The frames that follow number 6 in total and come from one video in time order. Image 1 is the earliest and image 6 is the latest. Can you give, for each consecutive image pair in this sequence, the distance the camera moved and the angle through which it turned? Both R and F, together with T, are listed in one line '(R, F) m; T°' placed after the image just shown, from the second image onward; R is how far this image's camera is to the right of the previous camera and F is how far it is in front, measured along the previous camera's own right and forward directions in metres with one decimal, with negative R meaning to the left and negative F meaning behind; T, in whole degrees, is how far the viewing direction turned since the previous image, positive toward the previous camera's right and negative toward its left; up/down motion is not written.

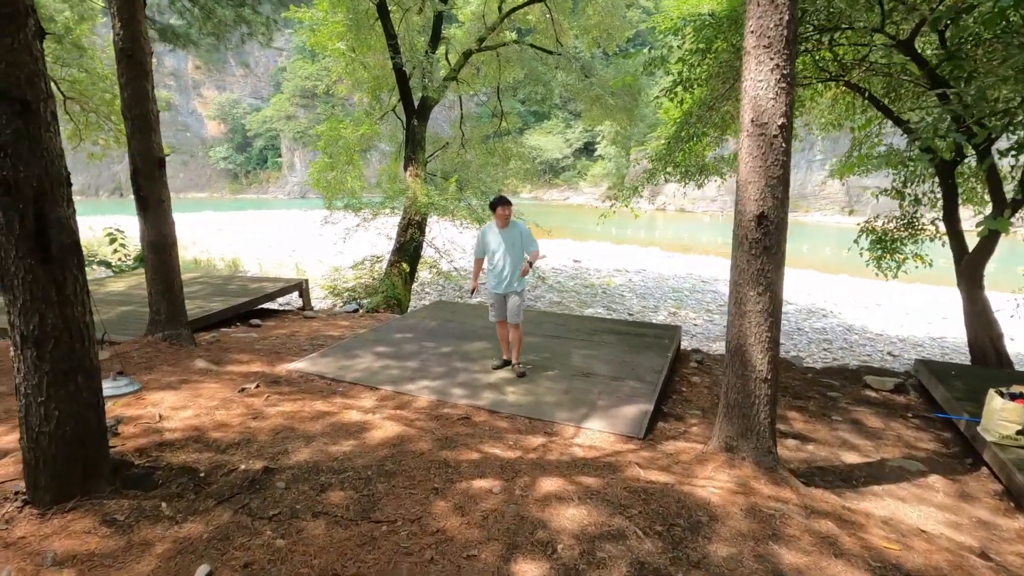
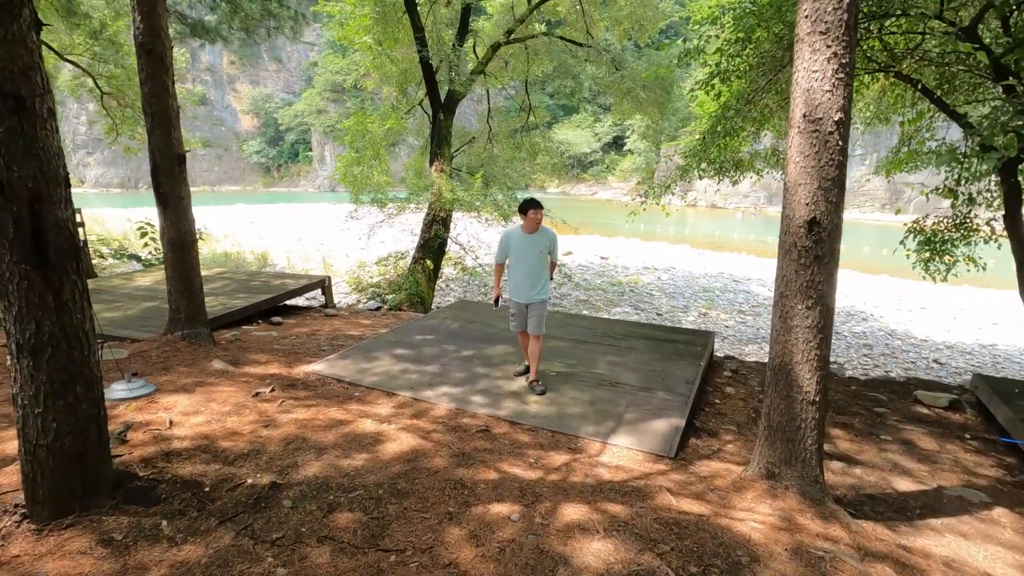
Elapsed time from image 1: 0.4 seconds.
(0.0, +0.2) m; -3°
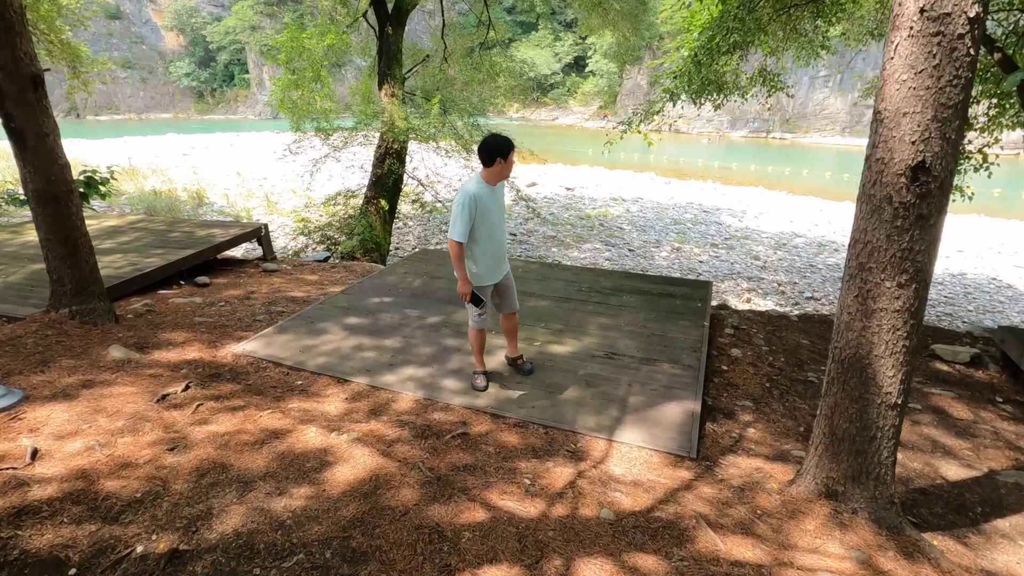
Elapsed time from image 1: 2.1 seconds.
(-0.1, +0.7) m; +4°
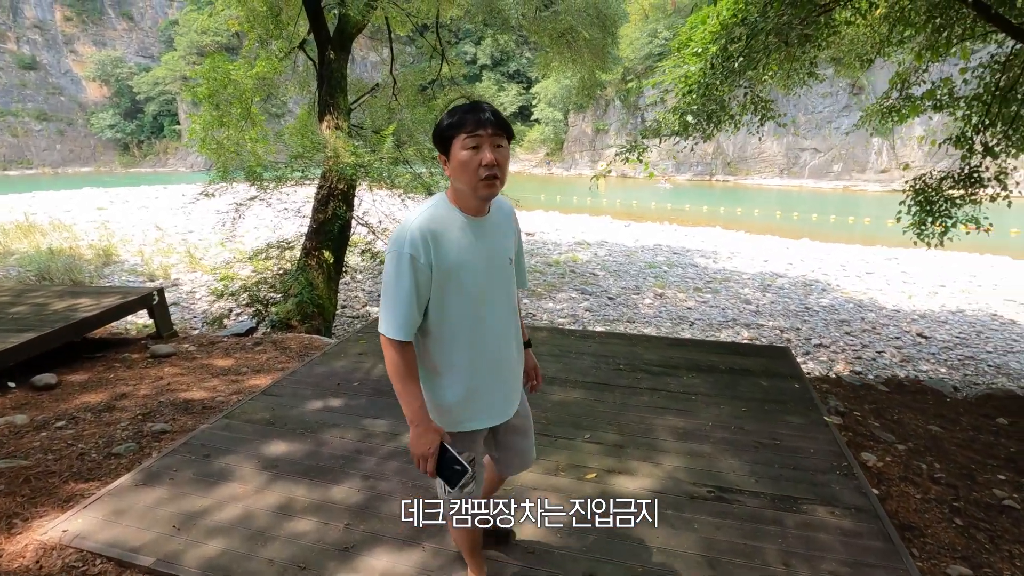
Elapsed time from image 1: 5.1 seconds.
(-0.3, +1.4) m; +6°
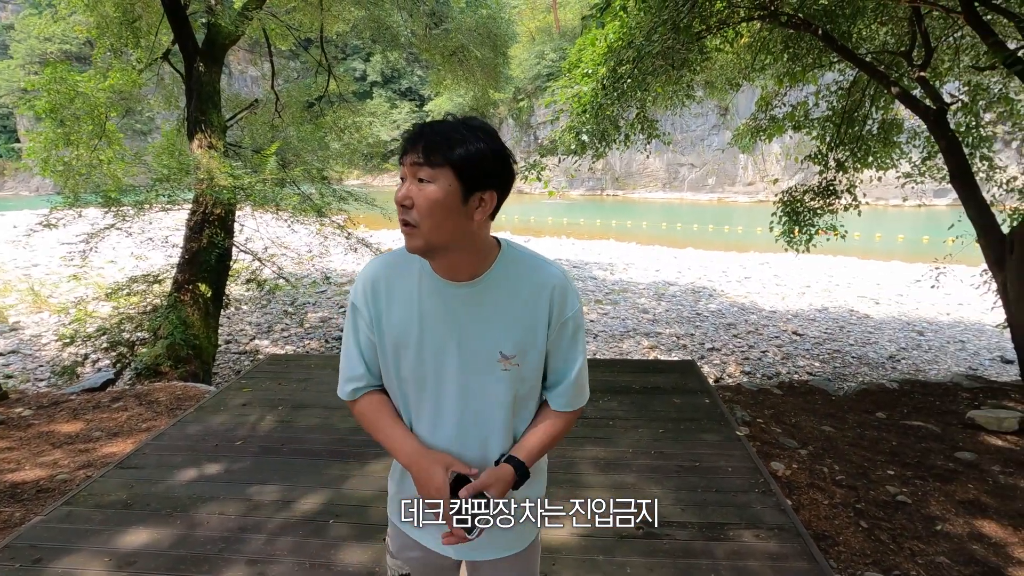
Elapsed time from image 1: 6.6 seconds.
(0.0, +0.2) m; +10°
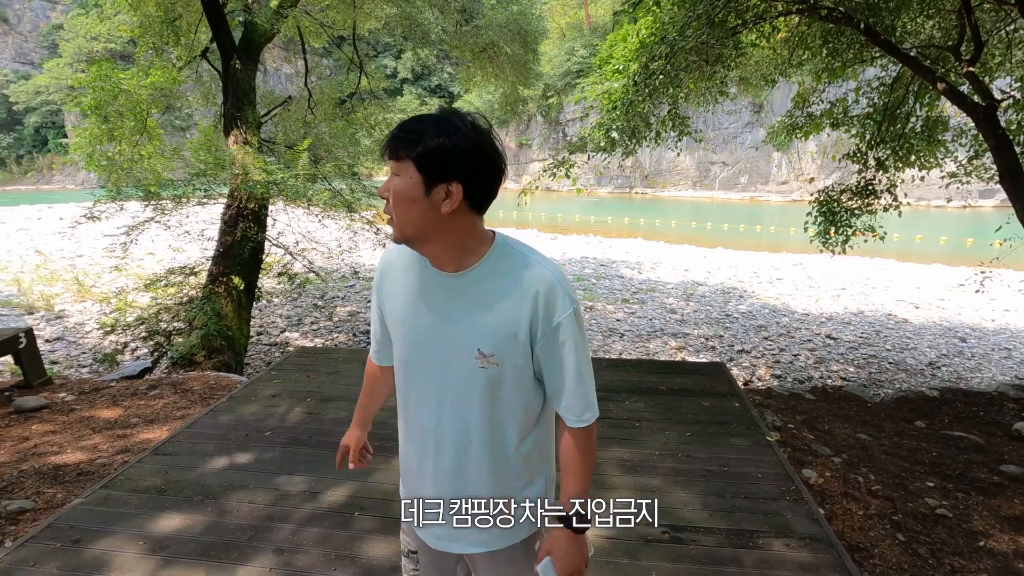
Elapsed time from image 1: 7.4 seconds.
(0.0, 0.0) m; -3°
